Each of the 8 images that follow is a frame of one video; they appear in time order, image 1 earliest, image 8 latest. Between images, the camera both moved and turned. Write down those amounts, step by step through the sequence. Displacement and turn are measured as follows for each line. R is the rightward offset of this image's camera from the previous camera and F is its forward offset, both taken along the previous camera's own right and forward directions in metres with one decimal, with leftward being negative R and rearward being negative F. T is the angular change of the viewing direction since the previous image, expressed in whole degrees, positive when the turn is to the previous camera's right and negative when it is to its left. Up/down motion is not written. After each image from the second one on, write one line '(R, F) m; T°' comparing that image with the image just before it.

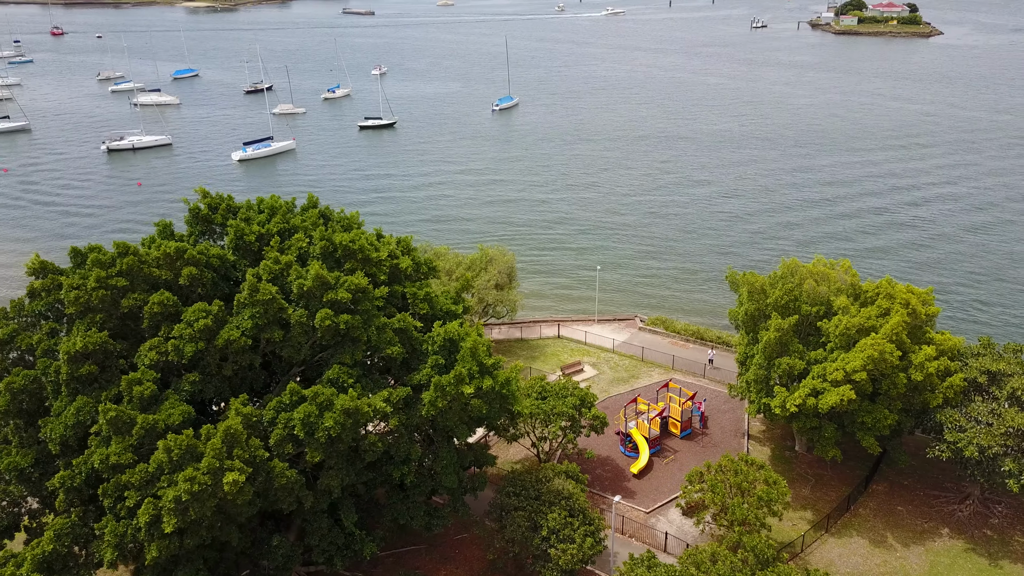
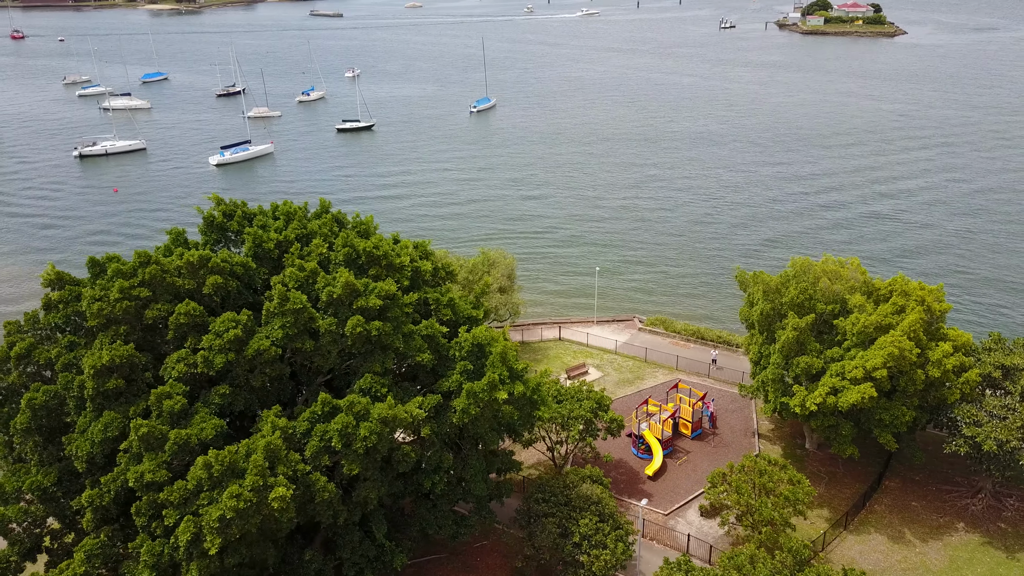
(-1.8, +0.4) m; +2°
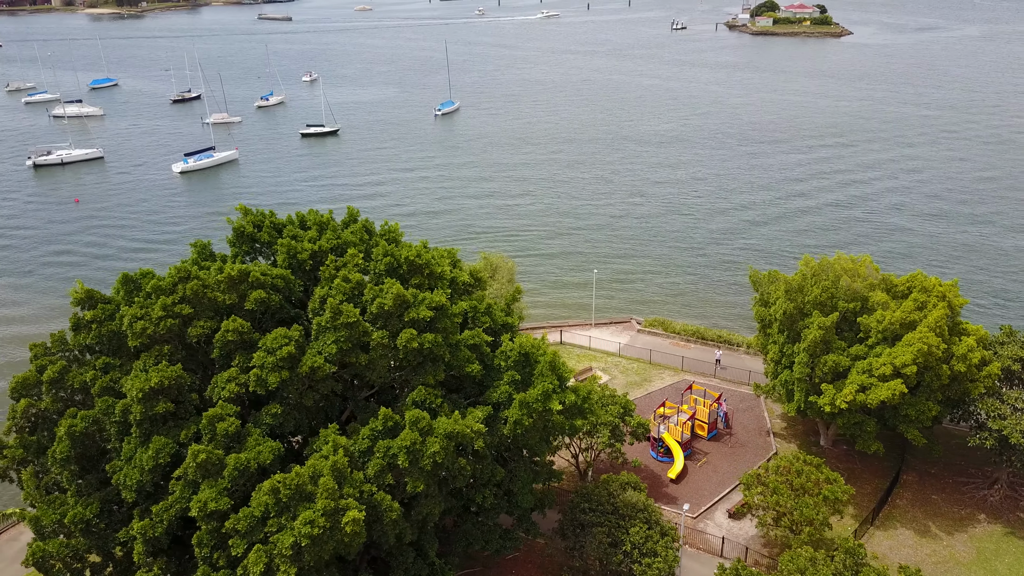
(-2.8, +0.7) m; +3°
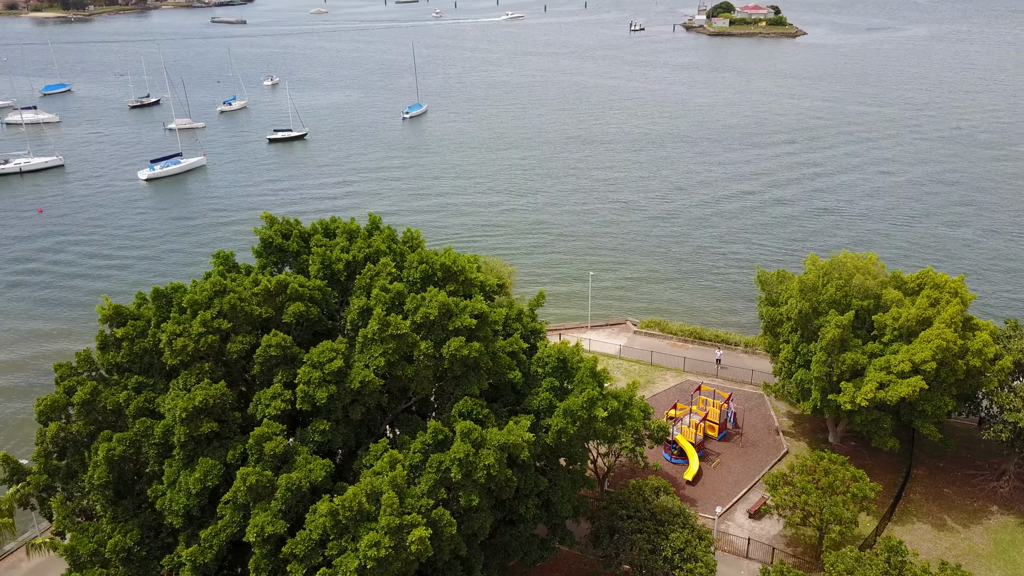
(-2.3, +0.5) m; +3°
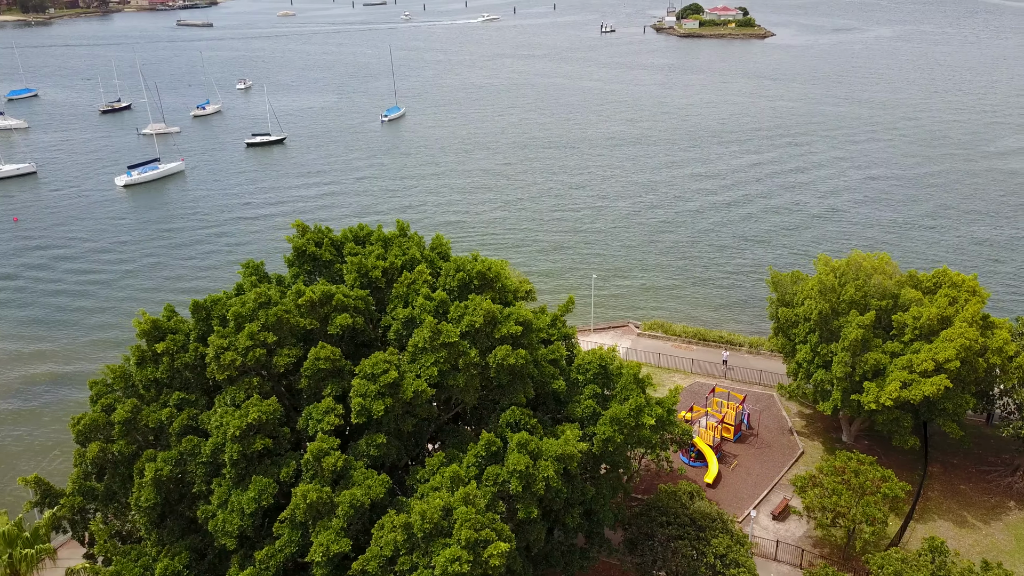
(-2.1, +0.4) m; +2°
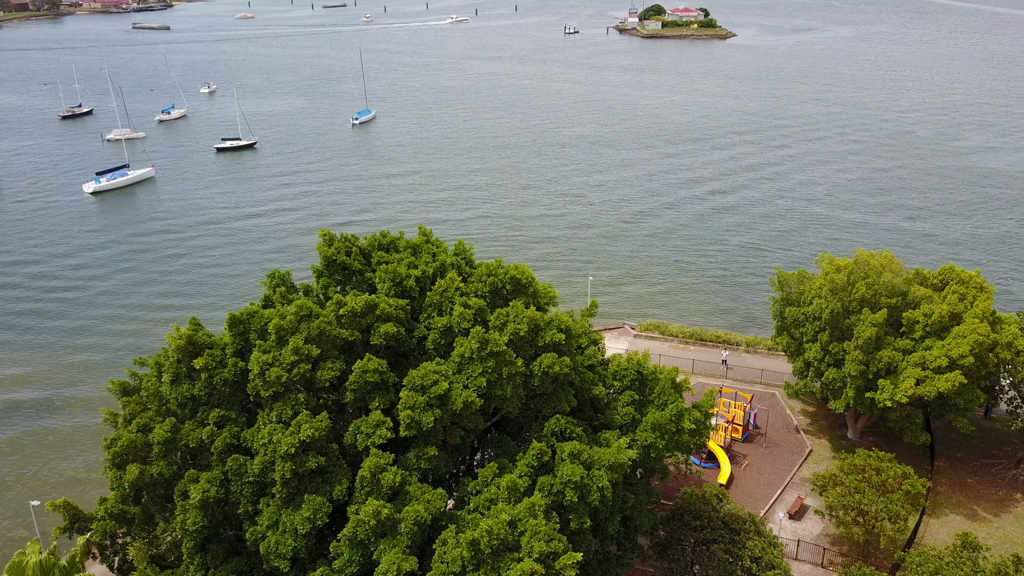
(-2.0, +0.4) m; +3°
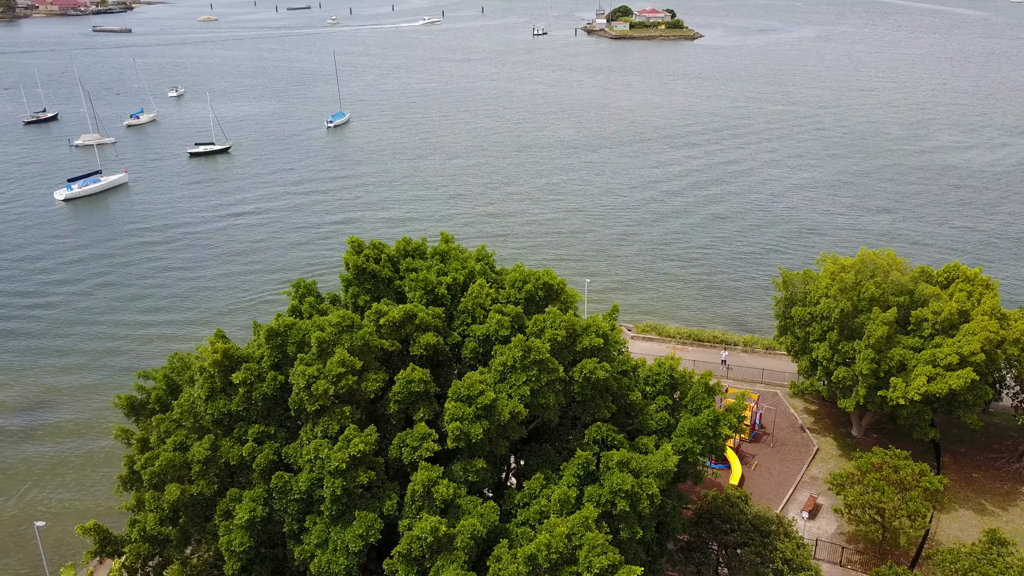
(-1.8, +0.4) m; +2°
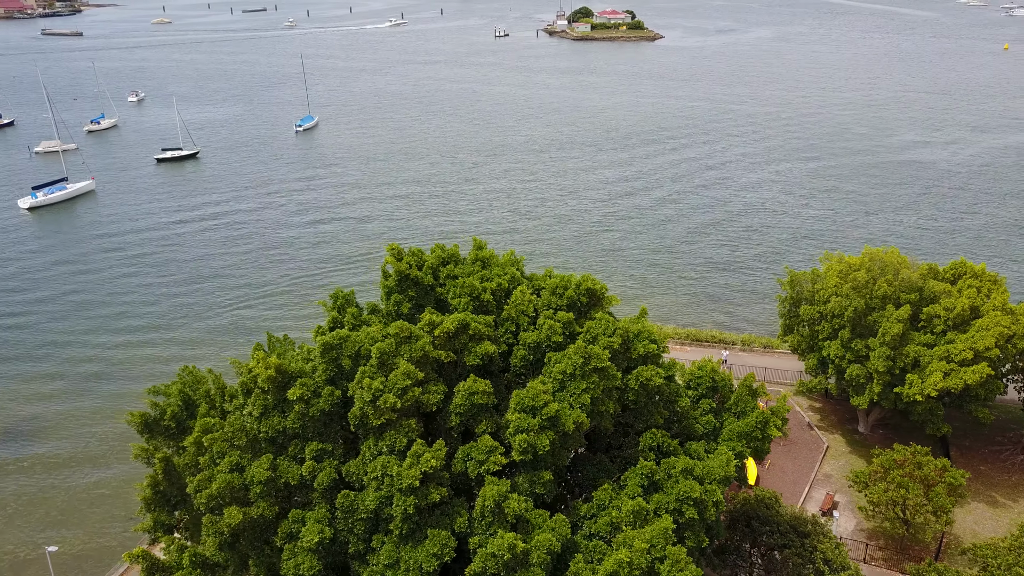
(-2.3, +0.5) m; +3°
